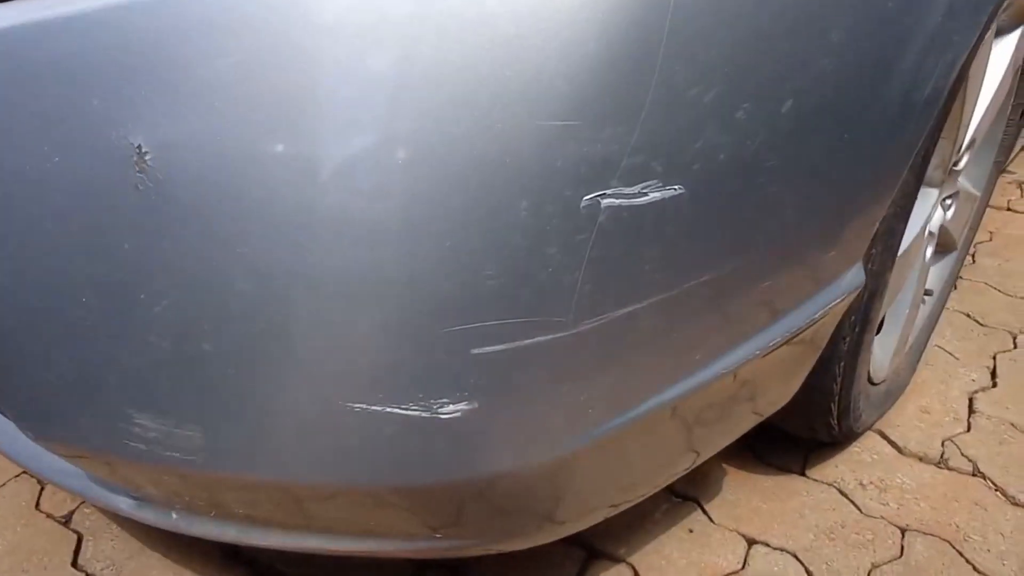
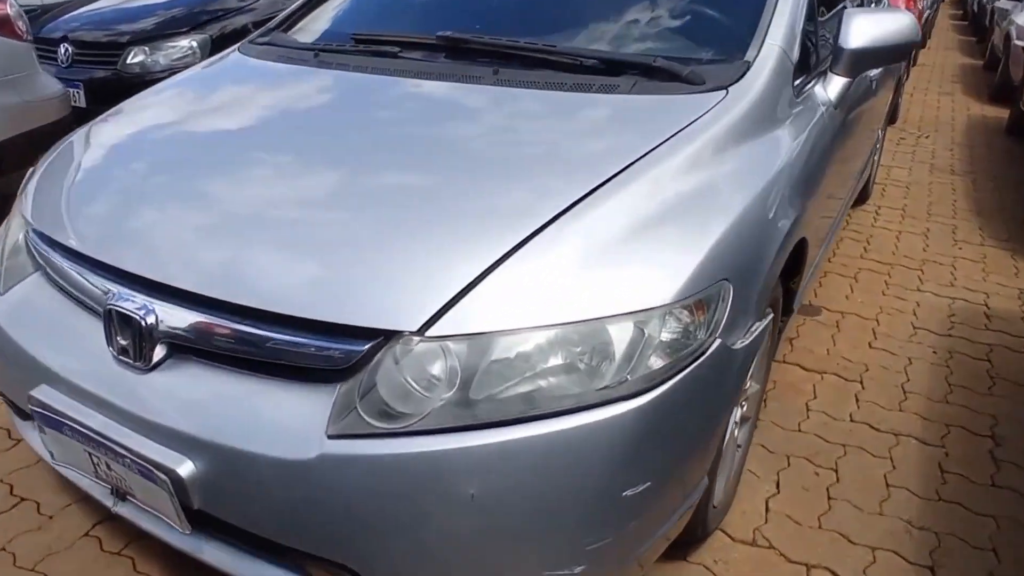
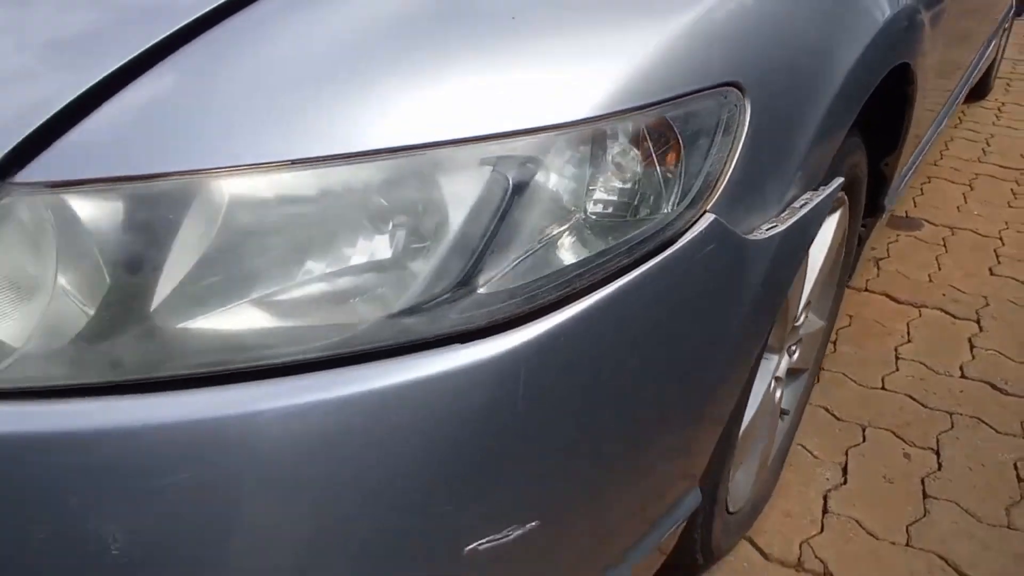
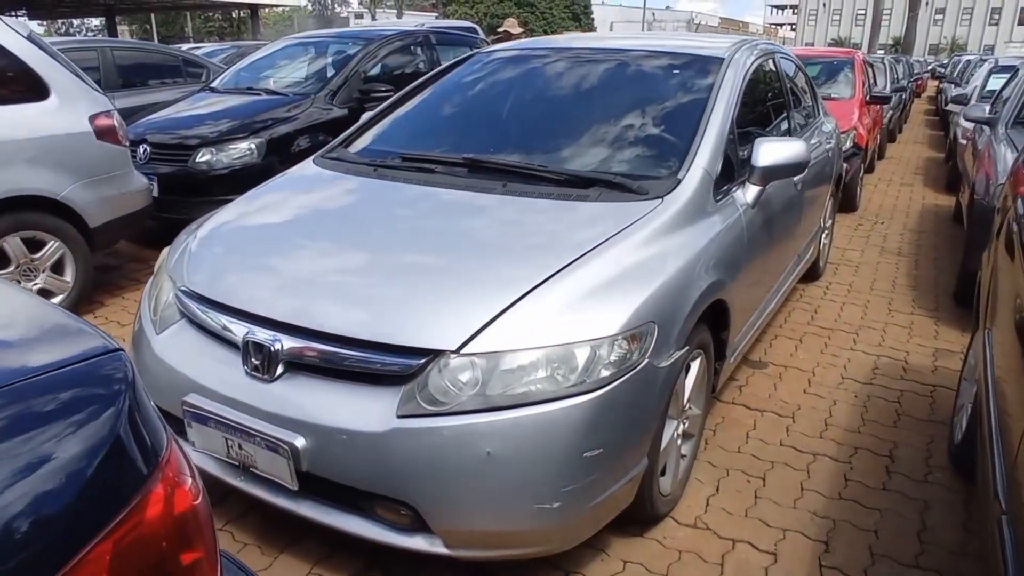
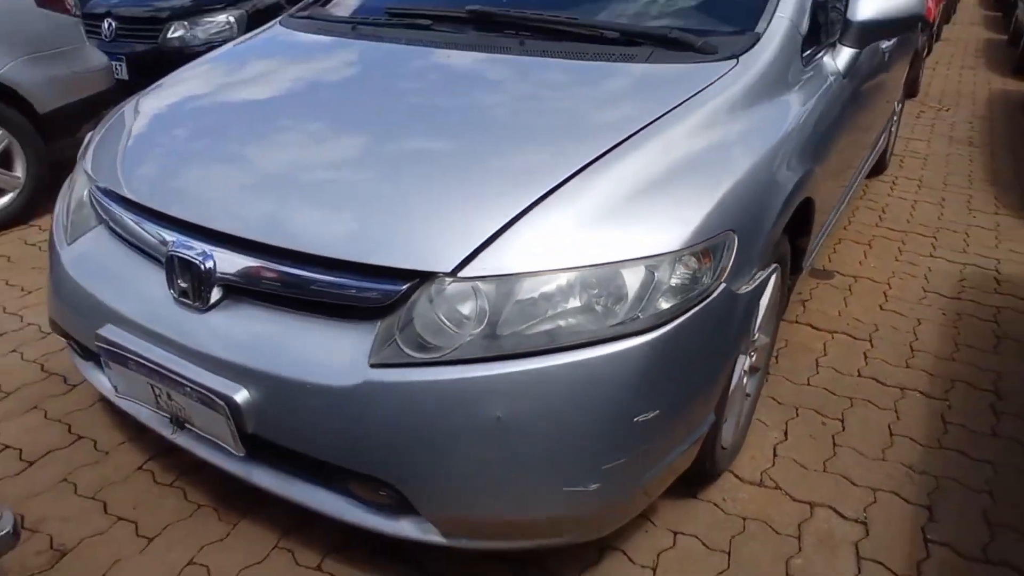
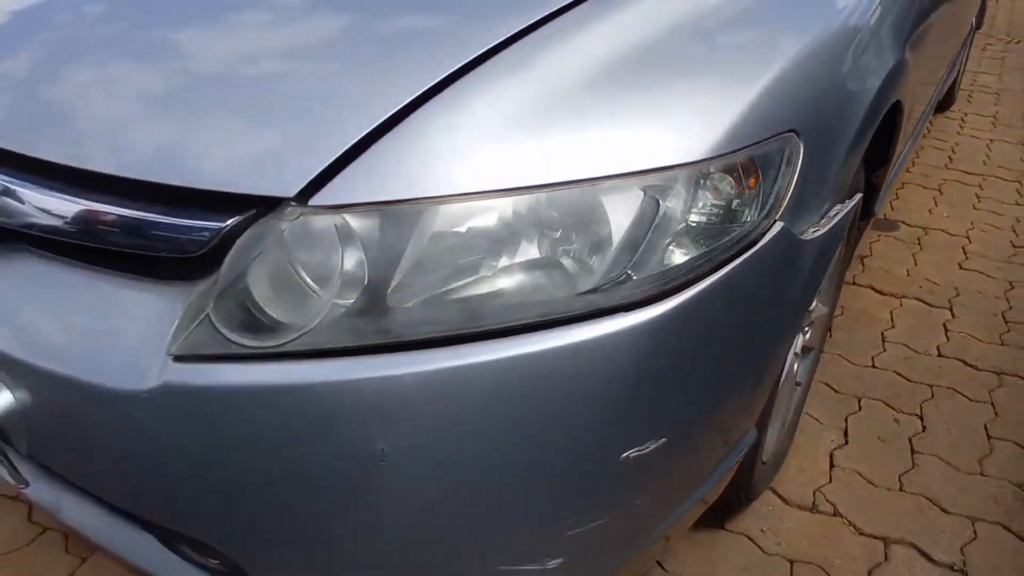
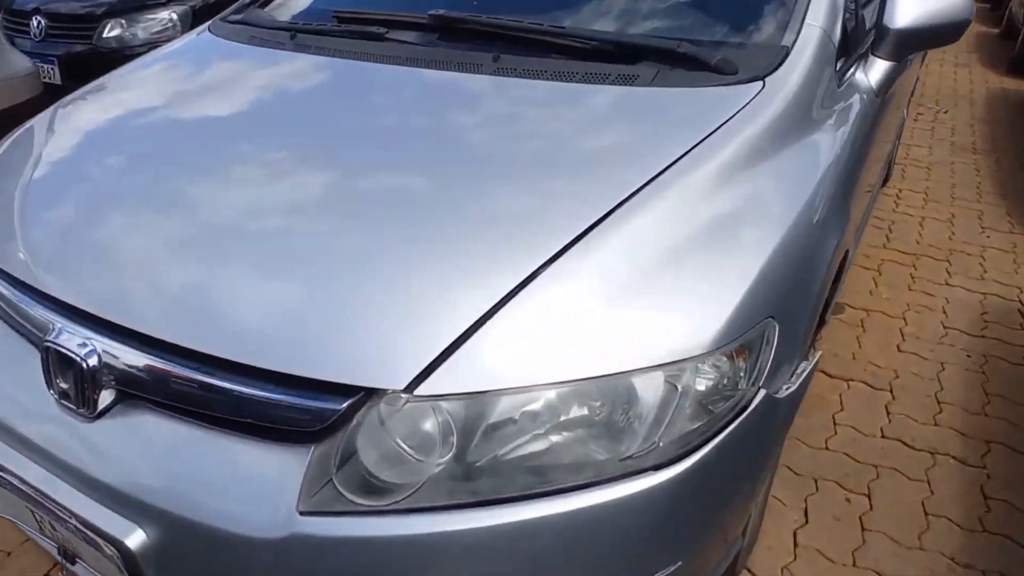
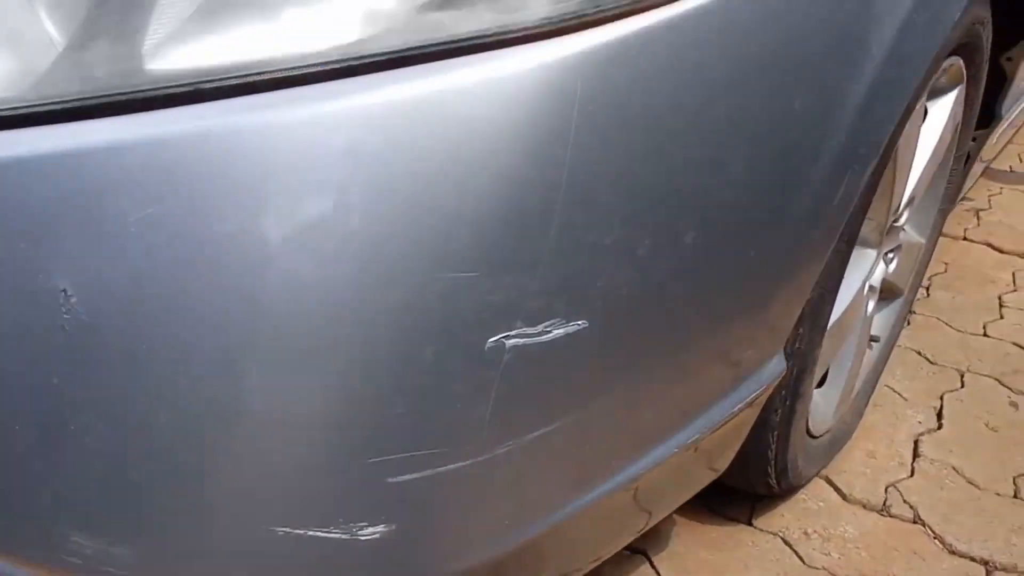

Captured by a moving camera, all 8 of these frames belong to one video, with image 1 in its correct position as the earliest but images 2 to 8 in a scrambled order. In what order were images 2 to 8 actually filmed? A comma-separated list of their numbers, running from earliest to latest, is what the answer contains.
8, 3, 6, 5, 4, 2, 7
